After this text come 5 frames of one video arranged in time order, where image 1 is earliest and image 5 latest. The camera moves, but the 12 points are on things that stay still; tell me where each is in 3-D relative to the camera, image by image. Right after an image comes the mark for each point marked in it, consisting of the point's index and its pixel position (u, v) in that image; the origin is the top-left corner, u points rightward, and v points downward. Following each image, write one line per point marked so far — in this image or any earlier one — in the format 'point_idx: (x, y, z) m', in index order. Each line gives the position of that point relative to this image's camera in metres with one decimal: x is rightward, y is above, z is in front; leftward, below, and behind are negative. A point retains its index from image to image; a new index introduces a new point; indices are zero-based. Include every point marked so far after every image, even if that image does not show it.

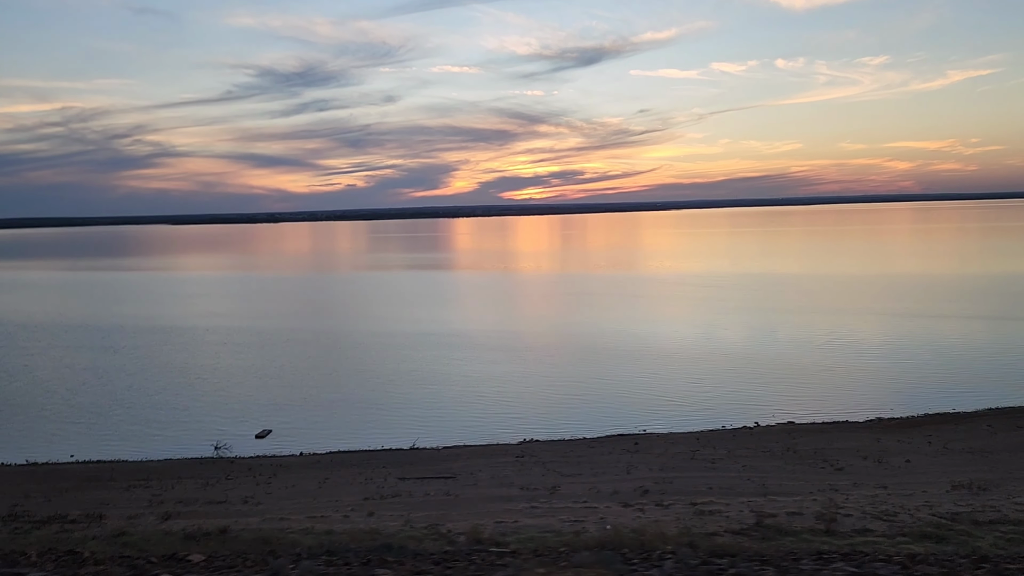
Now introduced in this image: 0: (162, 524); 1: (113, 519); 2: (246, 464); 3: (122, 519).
0: (-3.8, -2.6, +8.5) m
1: (-4.4, -2.6, +8.7) m
2: (-3.7, -2.5, +10.9) m
3: (-4.3, -2.6, +8.7) m
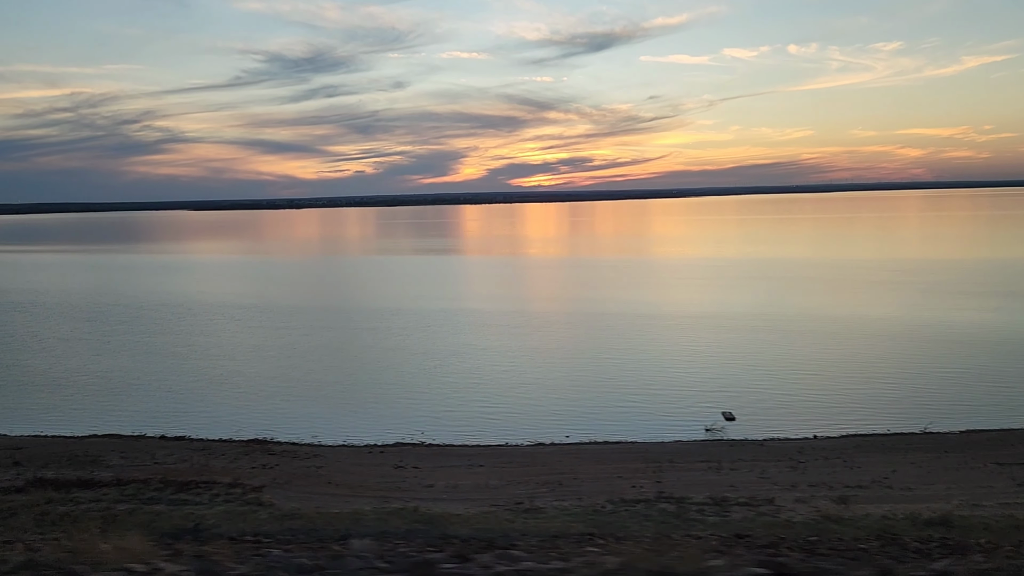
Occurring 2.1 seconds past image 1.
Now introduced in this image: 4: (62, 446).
0: (+3.6, -2.3, +8.2) m
1: (+3.0, -2.3, +8.4) m
2: (+3.8, -2.2, +10.6) m
3: (+3.1, -2.3, +8.4) m
4: (-6.7, -2.3, +11.7) m
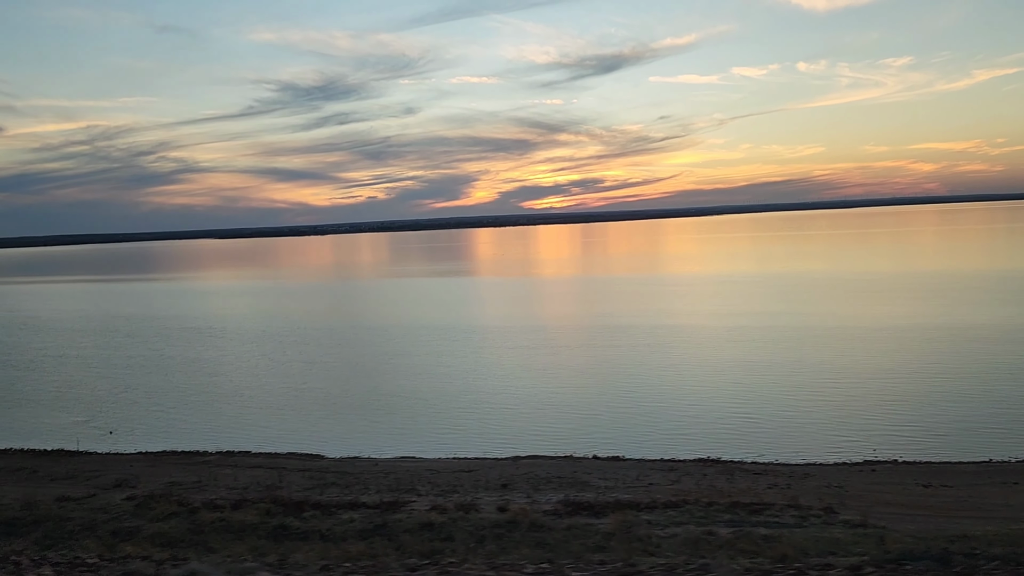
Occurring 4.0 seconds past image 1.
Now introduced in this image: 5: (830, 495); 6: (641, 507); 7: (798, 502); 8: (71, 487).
0: (+10.1, -2.3, +7.4) m
1: (+9.5, -2.3, +7.7) m
2: (+10.4, -2.2, +9.8) m
3: (+9.6, -2.3, +7.7) m
4: (0.0, -2.6, +11.3) m
5: (+3.8, -2.5, +9.5) m
6: (+1.5, -2.6, +9.2) m
7: (+3.3, -2.5, +9.1) m
8: (-6.2, -2.9, +11.2) m
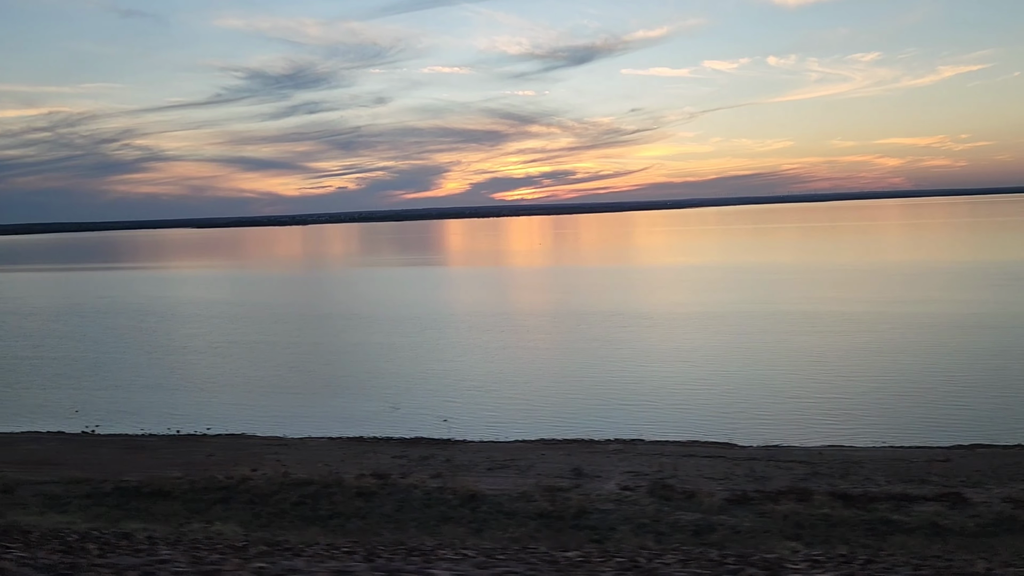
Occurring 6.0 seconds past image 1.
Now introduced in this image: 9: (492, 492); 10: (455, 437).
0: (+16.7, -2.1, +6.8) m
1: (+16.1, -2.1, +7.1) m
2: (+16.9, -1.9, +9.2) m
3: (+16.2, -2.1, +7.1) m
4: (+6.5, -2.3, +10.7) m
5: (+10.4, -2.3, +8.9) m
6: (+8.0, -2.3, +8.5) m
7: (+9.8, -2.2, +8.5) m
8: (+0.3, -2.5, +10.5) m
9: (-0.3, -2.6, +9.8) m
10: (-0.9, -2.5, +13.2) m
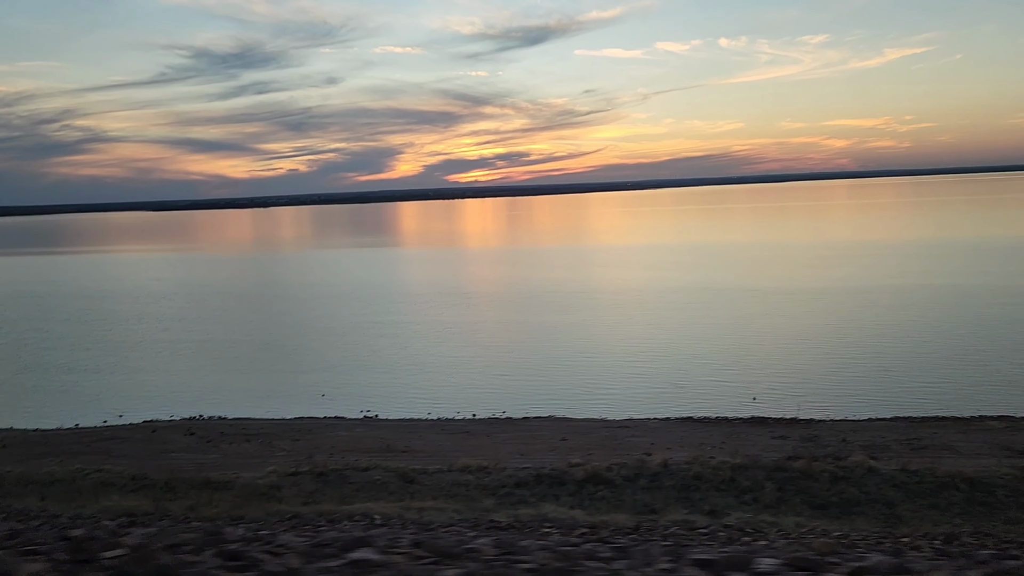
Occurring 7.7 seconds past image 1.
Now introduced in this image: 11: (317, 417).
0: (+22.4, -1.6, +6.6) m
1: (+21.8, -1.6, +6.8) m
2: (+22.6, -1.4, +9.0) m
3: (+21.9, -1.6, +6.8) m
4: (+12.2, -1.8, +10.2) m
5: (+16.0, -1.8, +8.5) m
6: (+13.7, -1.9, +8.0) m
7: (+15.5, -1.8, +8.1) m
8: (+5.9, -2.1, +9.8) m
9: (+5.4, -2.2, +9.1) m
10: (+4.6, -2.0, +12.5) m
11: (-3.5, -2.3, +14.0) m
